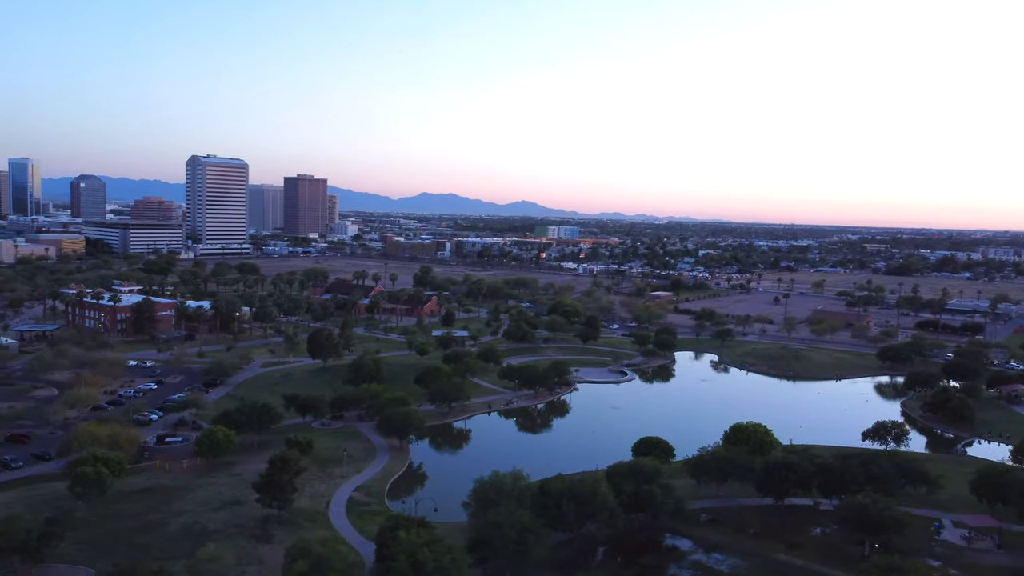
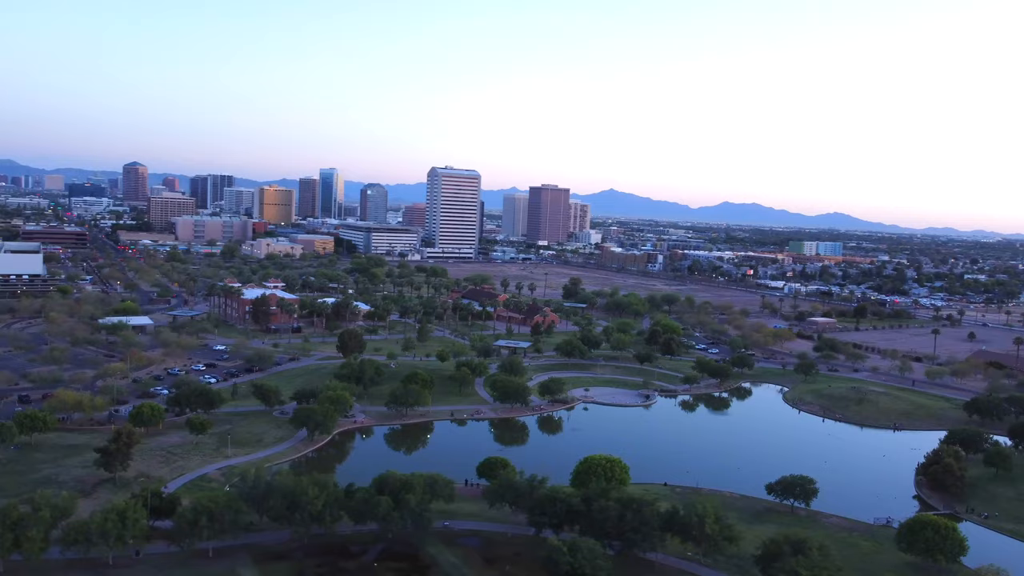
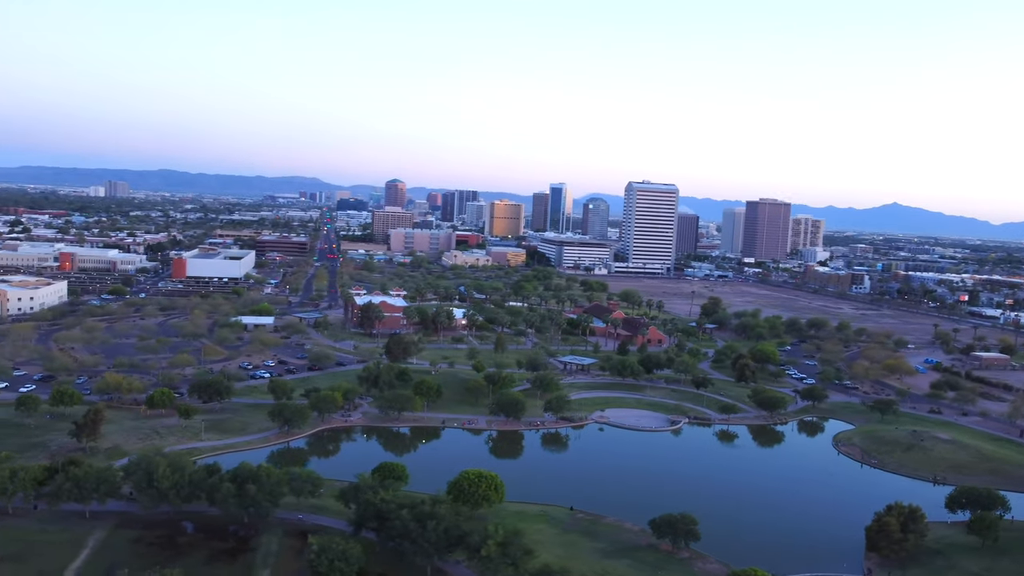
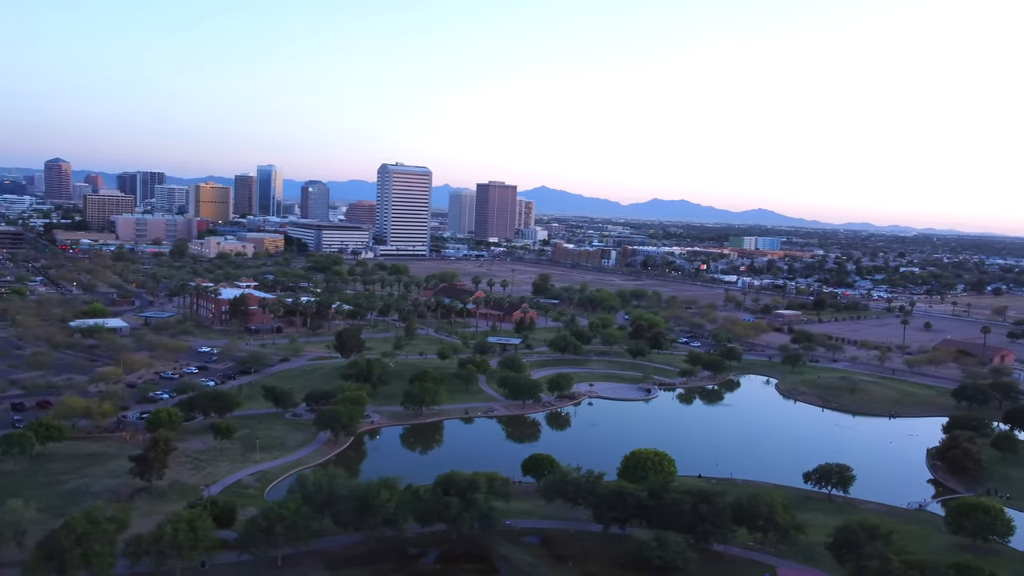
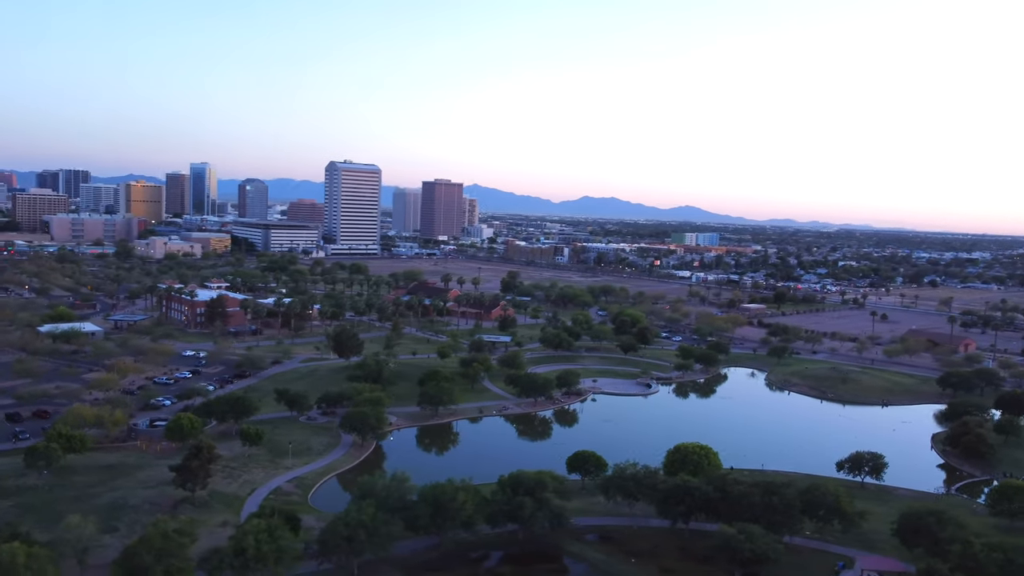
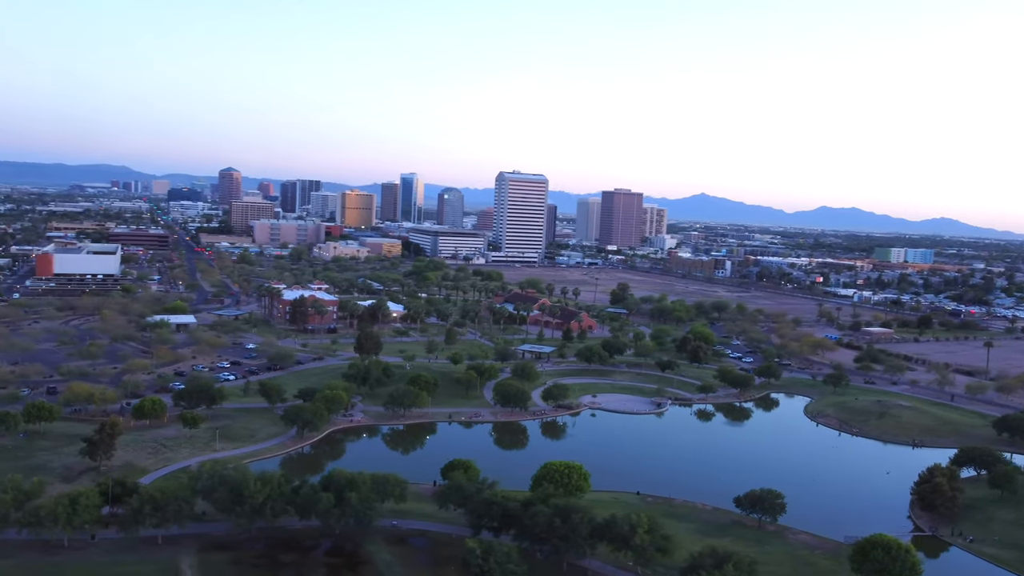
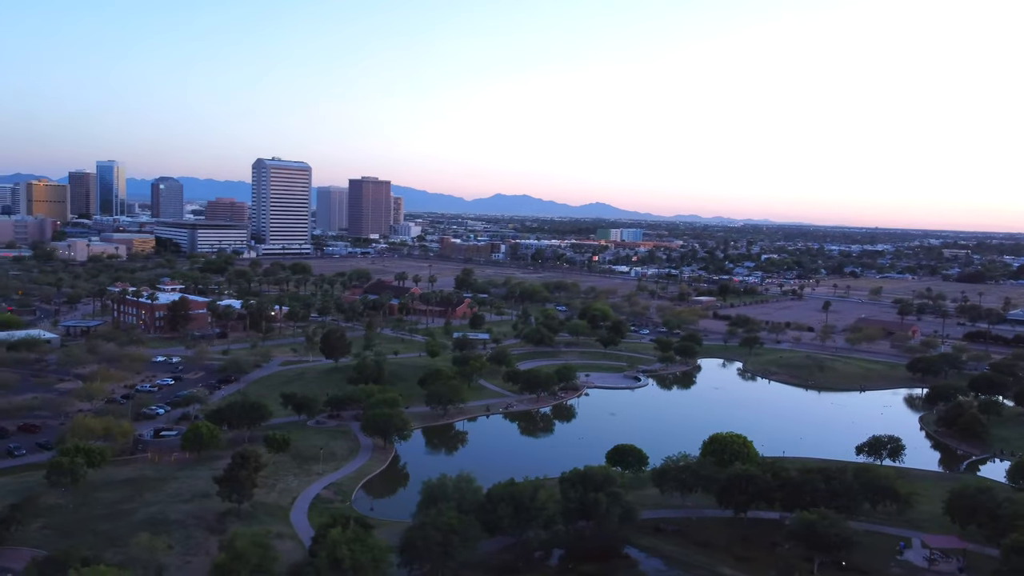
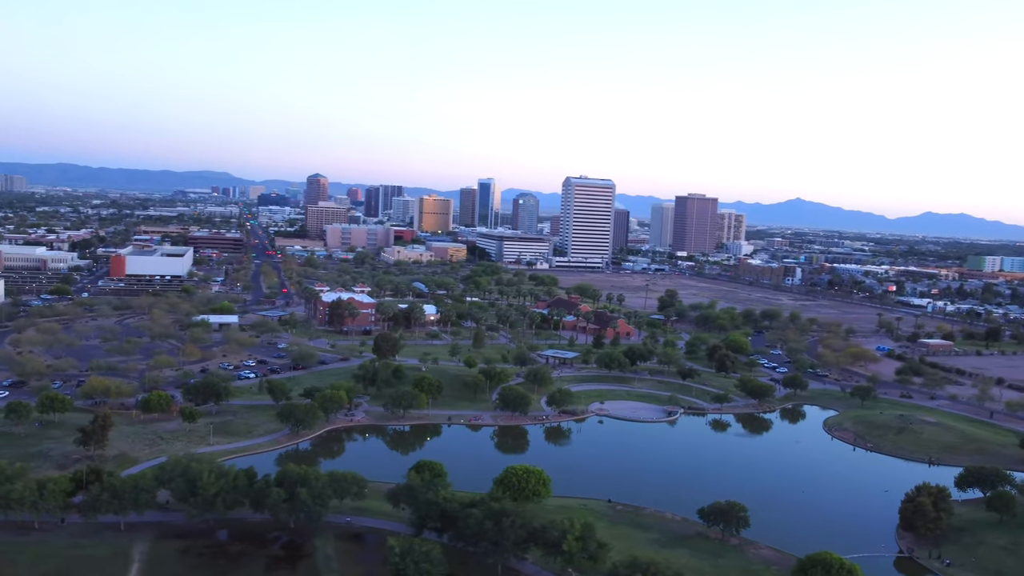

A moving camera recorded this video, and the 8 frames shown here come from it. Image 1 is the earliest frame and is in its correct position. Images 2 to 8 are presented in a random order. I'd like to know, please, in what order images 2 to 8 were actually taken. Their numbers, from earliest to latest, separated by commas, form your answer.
7, 5, 4, 2, 6, 8, 3
